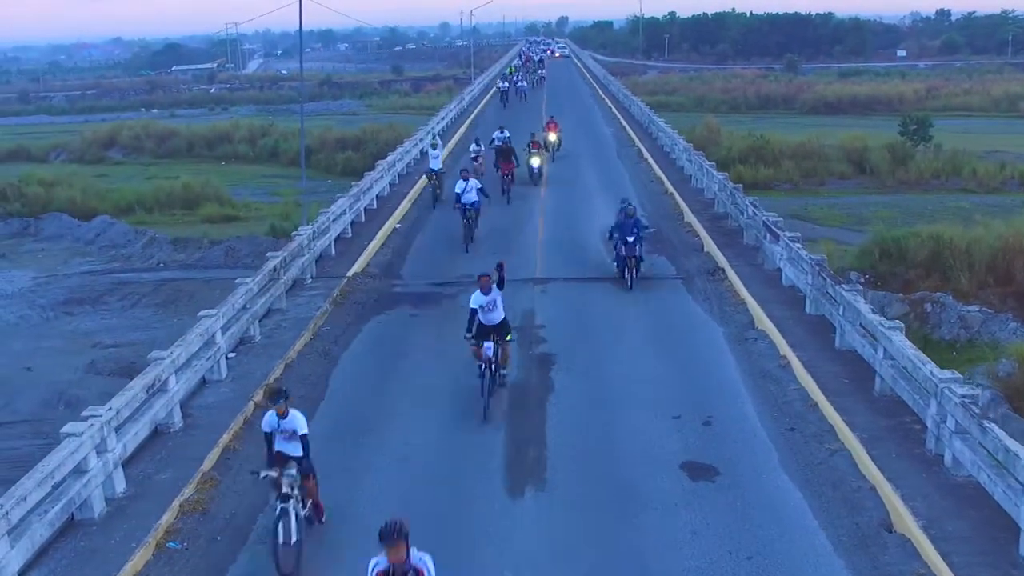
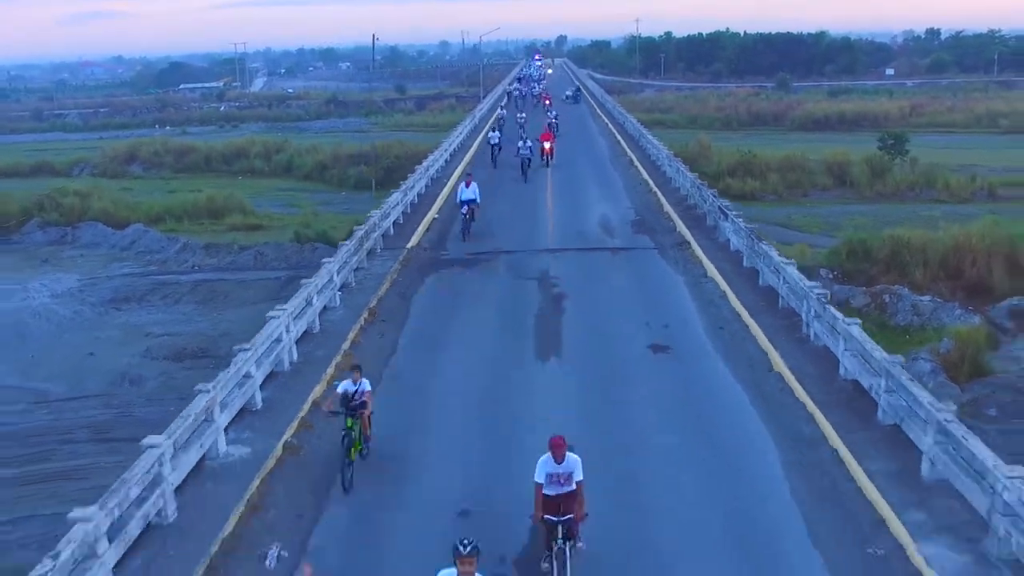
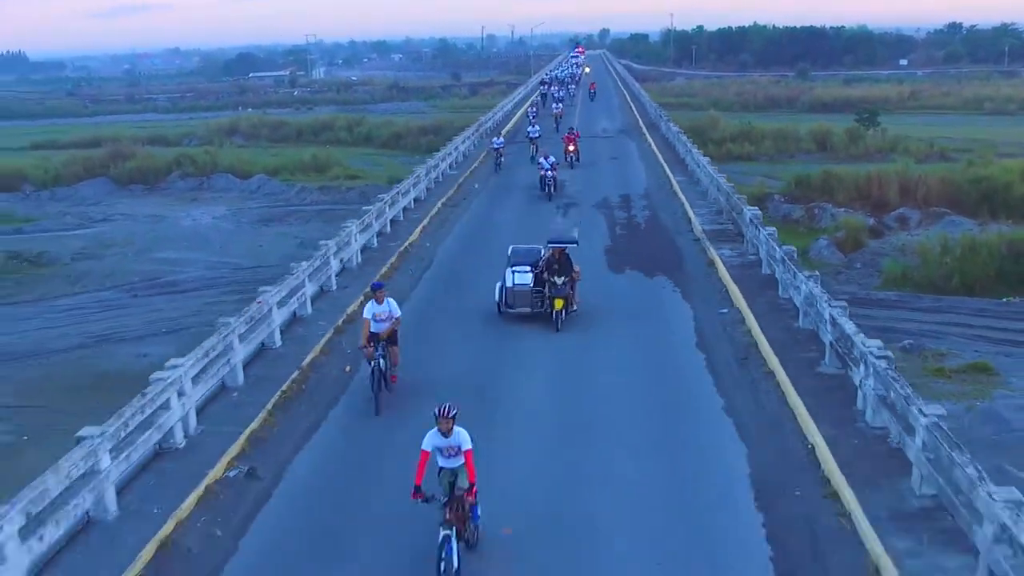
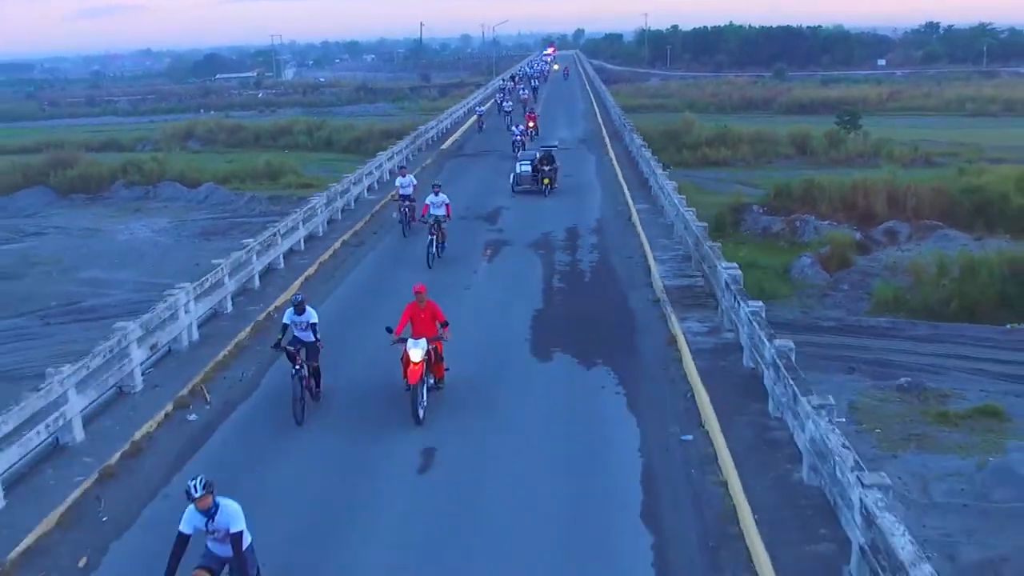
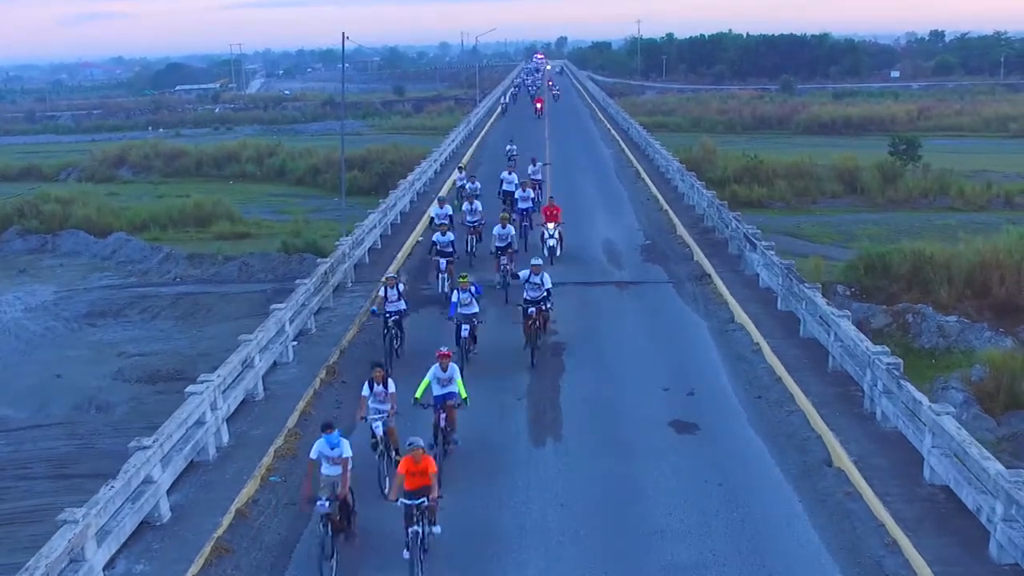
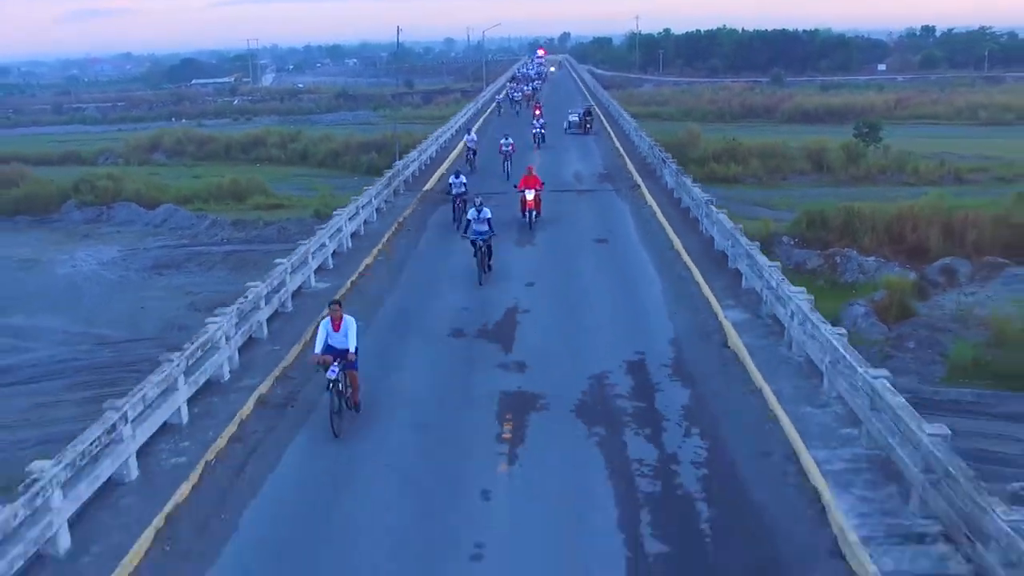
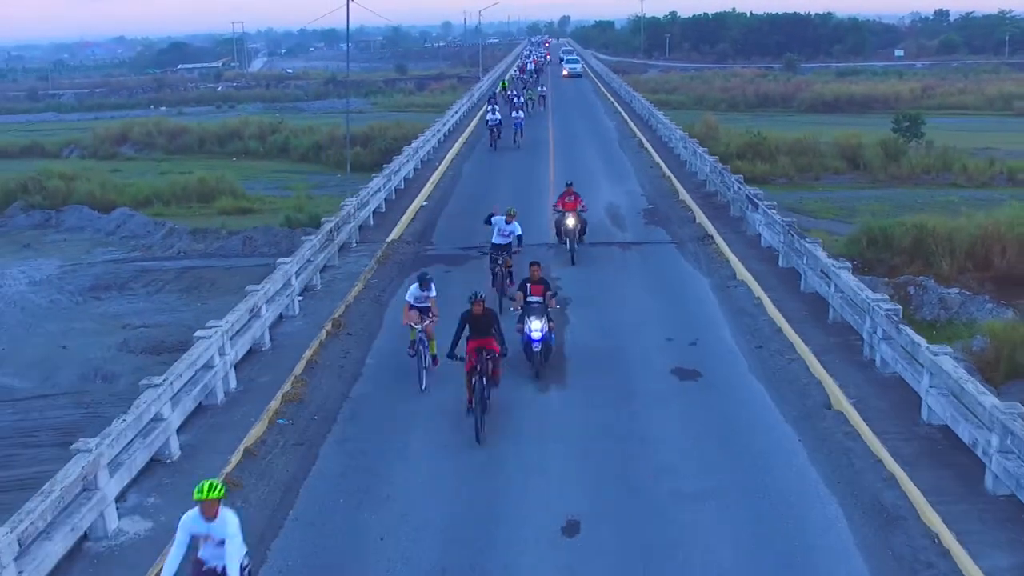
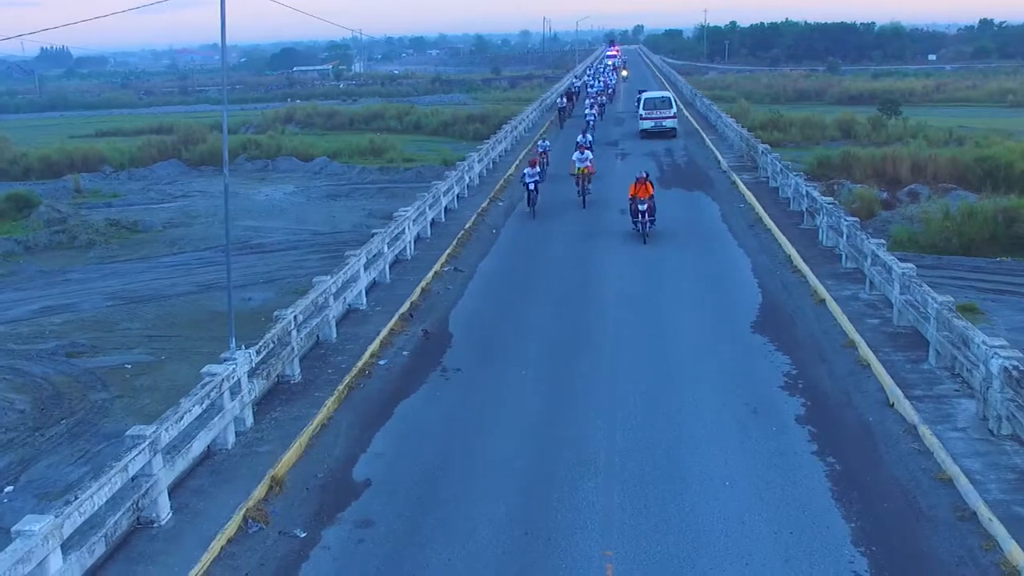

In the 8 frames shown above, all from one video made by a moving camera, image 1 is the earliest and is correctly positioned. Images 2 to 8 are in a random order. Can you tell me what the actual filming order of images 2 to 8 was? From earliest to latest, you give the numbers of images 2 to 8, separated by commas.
7, 5, 2, 6, 4, 3, 8
